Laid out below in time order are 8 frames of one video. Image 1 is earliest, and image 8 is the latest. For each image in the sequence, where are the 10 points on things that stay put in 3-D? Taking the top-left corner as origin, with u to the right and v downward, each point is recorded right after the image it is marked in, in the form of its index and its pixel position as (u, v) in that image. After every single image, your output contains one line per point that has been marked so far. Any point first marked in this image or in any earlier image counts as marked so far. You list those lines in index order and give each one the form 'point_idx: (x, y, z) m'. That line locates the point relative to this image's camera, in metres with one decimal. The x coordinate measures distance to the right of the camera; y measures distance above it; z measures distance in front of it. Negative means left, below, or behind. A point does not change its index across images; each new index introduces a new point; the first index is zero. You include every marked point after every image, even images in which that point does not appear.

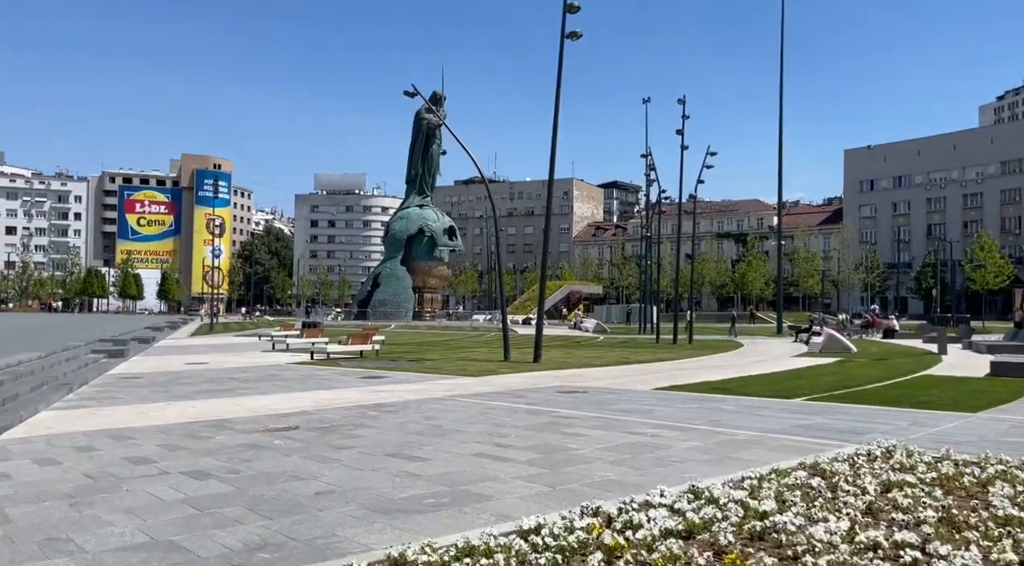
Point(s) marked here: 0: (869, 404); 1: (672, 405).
0: (+6.3, -2.1, +15.8) m
1: (+2.7, -2.1, +14.8) m
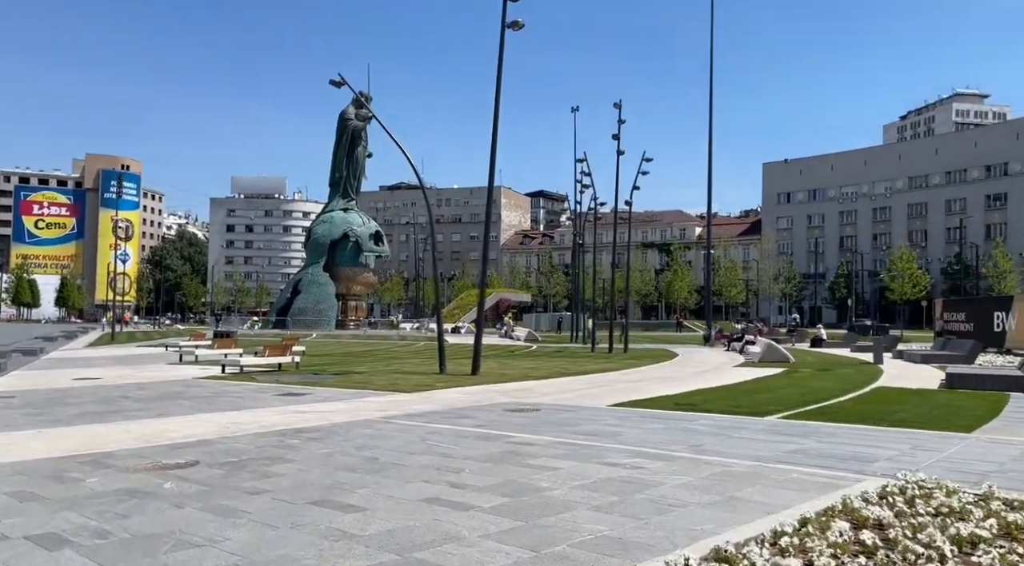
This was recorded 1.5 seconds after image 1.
0: (+5.4, -2.2, +14.2) m
1: (+1.9, -2.1, +13.0) m
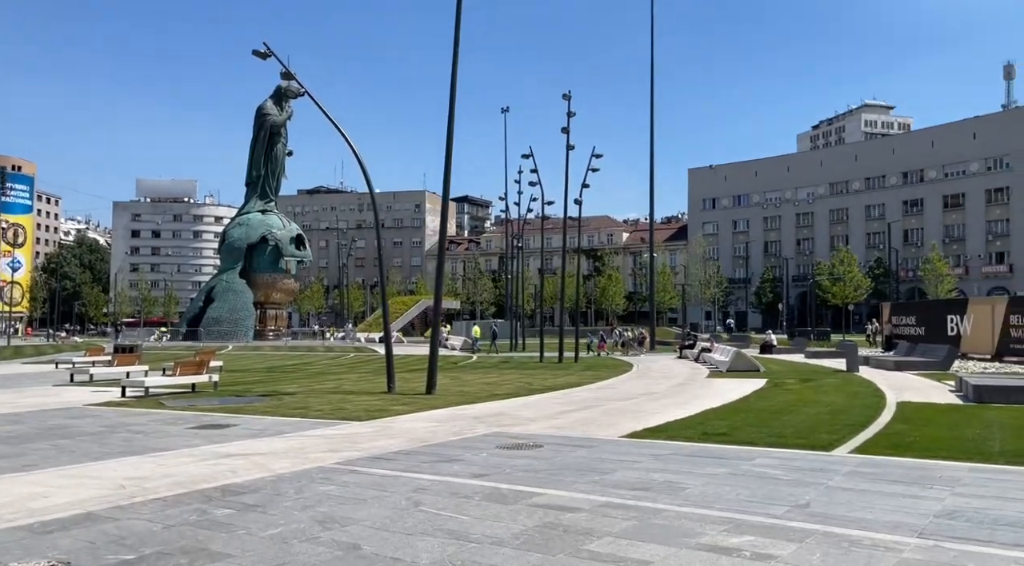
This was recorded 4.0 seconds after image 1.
0: (+5.4, -2.2, +11.2) m
1: (+2.1, -2.1, +9.6) m
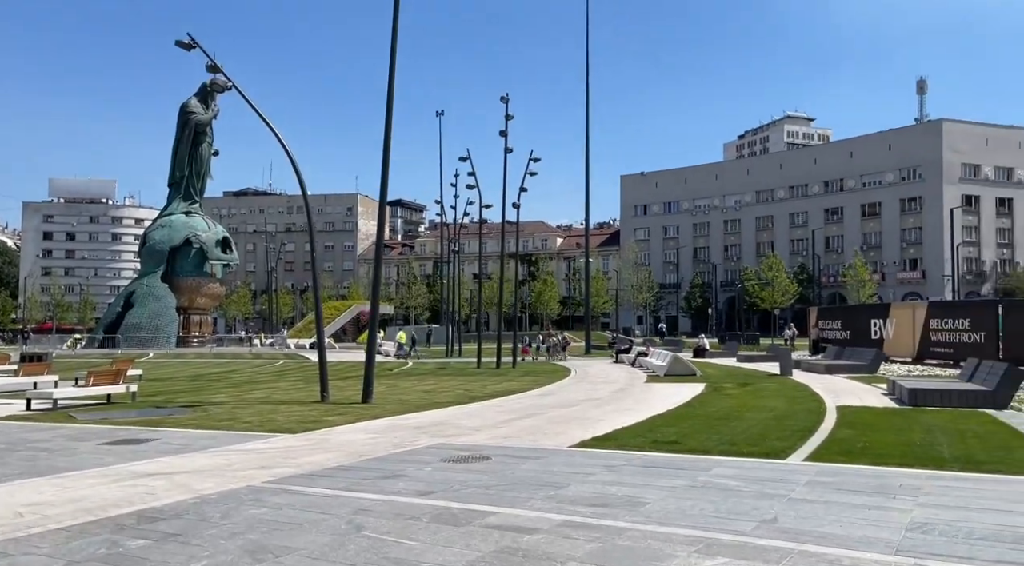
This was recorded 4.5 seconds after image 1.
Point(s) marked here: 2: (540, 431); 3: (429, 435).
0: (+4.8, -2.2, +11.0) m
1: (+1.5, -2.1, +9.1) m
2: (+0.4, -2.4, +14.7) m
3: (-1.3, -2.4, +13.9) m
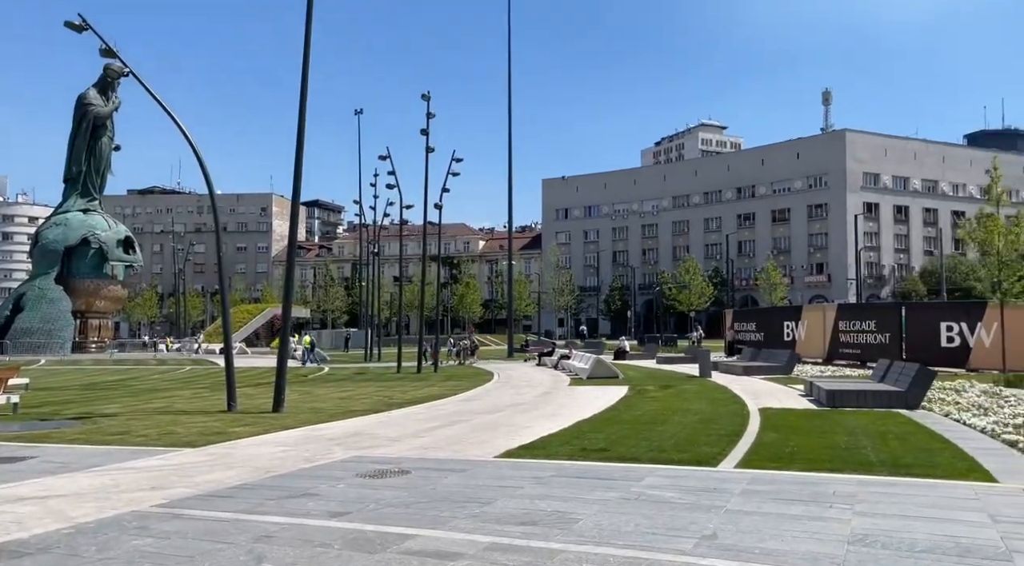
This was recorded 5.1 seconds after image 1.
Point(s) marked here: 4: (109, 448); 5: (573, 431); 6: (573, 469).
0: (+3.8, -2.3, +10.7) m
1: (+0.8, -2.1, +8.6) m
2: (-0.8, -2.5, +14.0) m
3: (-2.5, -2.4, +13.1) m
4: (-5.8, -2.4, +13.0) m
5: (+1.0, -2.5, +14.9) m
6: (+0.8, -2.3, +11.2) m
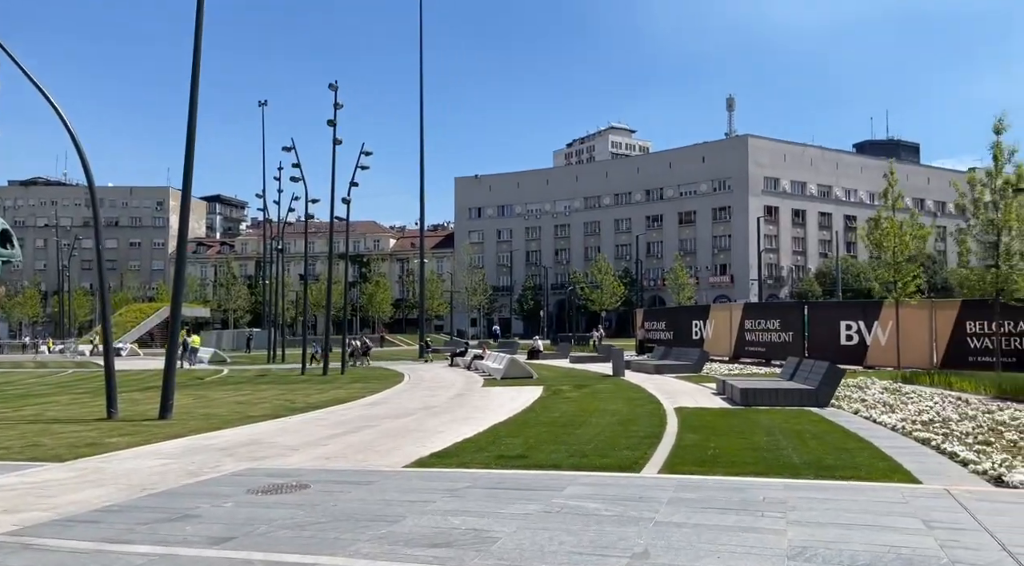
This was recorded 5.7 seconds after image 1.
0: (+2.8, -2.2, +10.3) m
1: (0.0, -2.1, +7.9) m
2: (-2.1, -2.4, +13.1) m
3: (-3.7, -2.4, +12.0) m
4: (-7.0, -2.3, +11.7) m
5: (-0.4, -2.4, +14.1) m
6: (-0.2, -2.2, +10.5) m
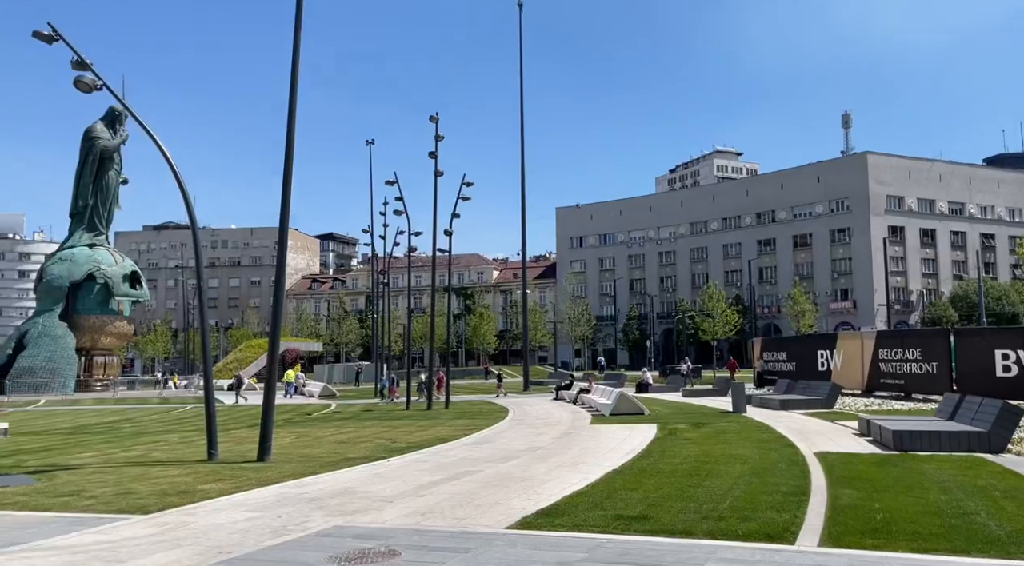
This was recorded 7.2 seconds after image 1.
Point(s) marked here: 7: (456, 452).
0: (+4.0, -2.5, +8.2) m
1: (+0.9, -2.3, +6.2) m
2: (-0.5, -2.8, +11.6) m
3: (-2.2, -2.8, +10.7) m
4: (-5.6, -2.8, +10.7) m
5: (+1.3, -2.8, +12.4) m
6: (+1.0, -2.6, +8.7) m
7: (-1.1, -3.4, +18.1) m
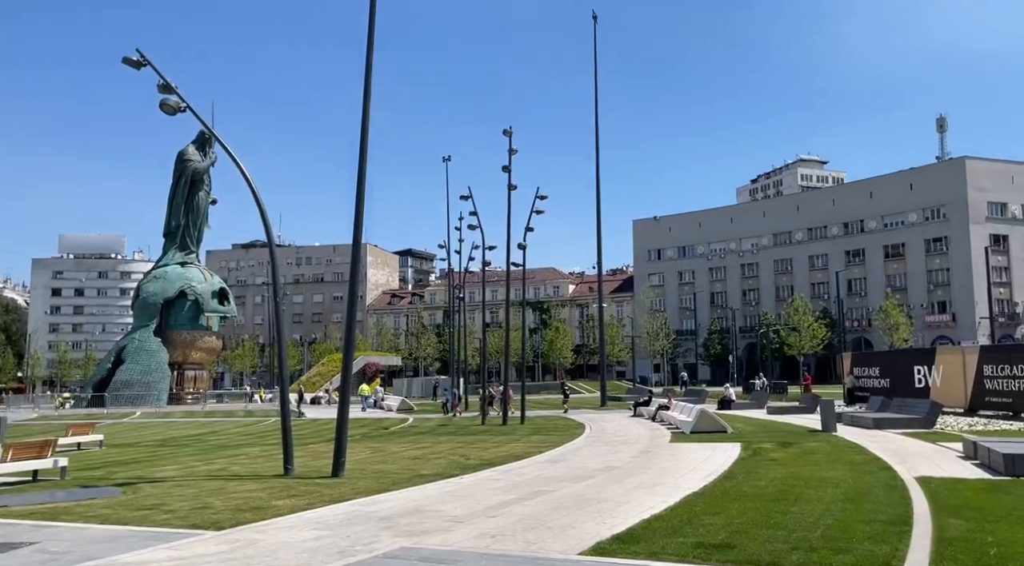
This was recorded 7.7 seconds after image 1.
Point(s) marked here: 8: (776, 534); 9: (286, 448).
0: (+4.6, -2.5, +7.2) m
1: (+1.4, -2.4, +5.5) m
2: (+0.4, -3.0, +11.0) m
3: (-1.4, -2.9, +10.3) m
4: (-4.7, -3.0, +10.6) m
5: (+2.2, -3.0, +11.7) m
6: (+1.6, -2.7, +8.0) m
7: (+0.4, -3.7, +17.5) m
8: (+3.0, -2.8, +10.3) m
9: (-4.8, -3.1, +18.9) m
